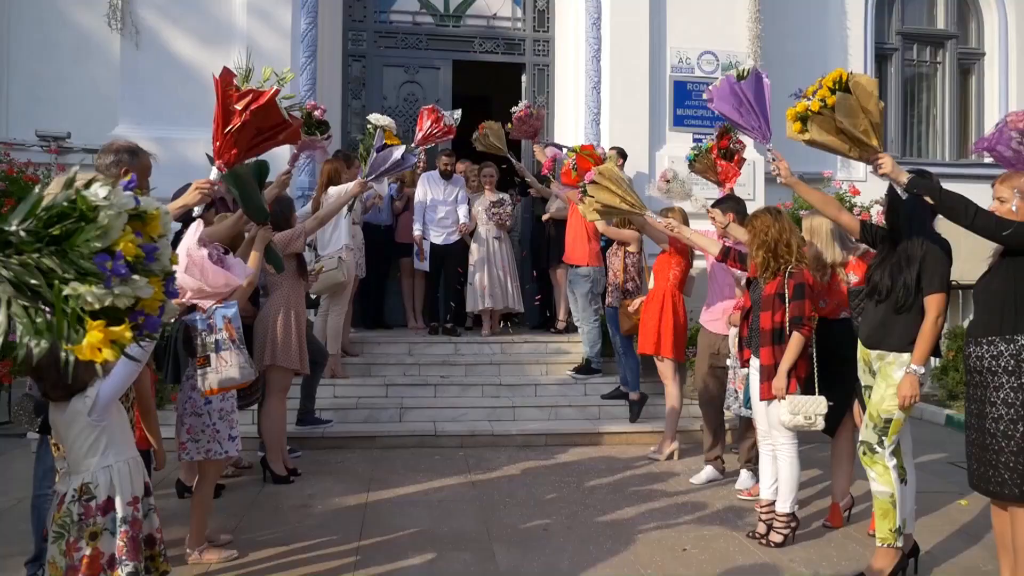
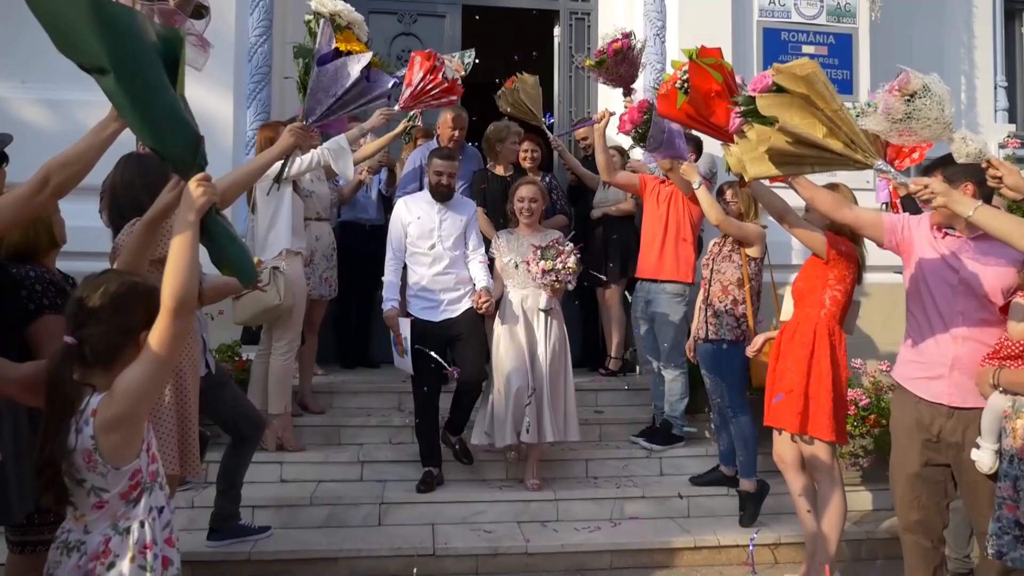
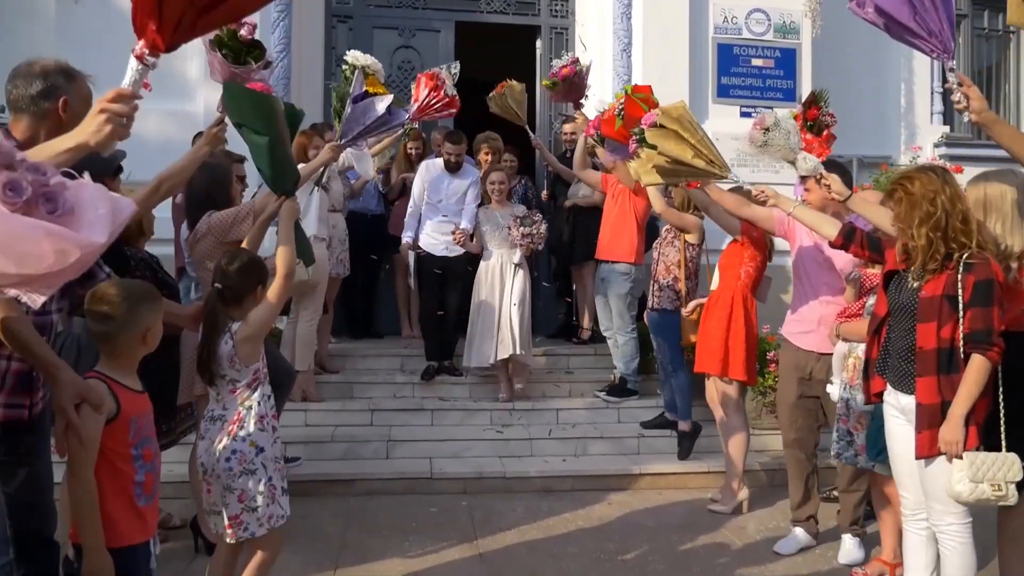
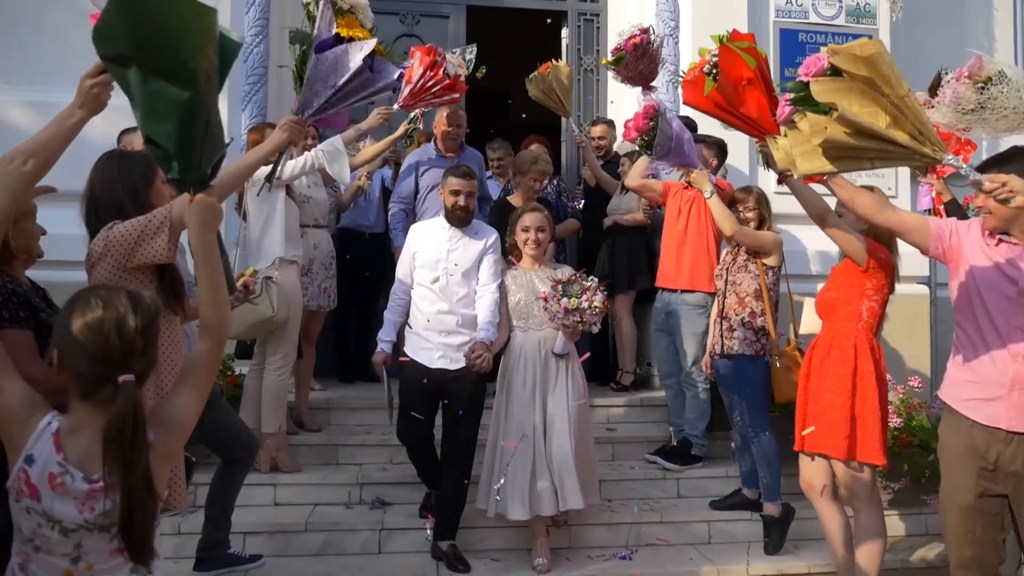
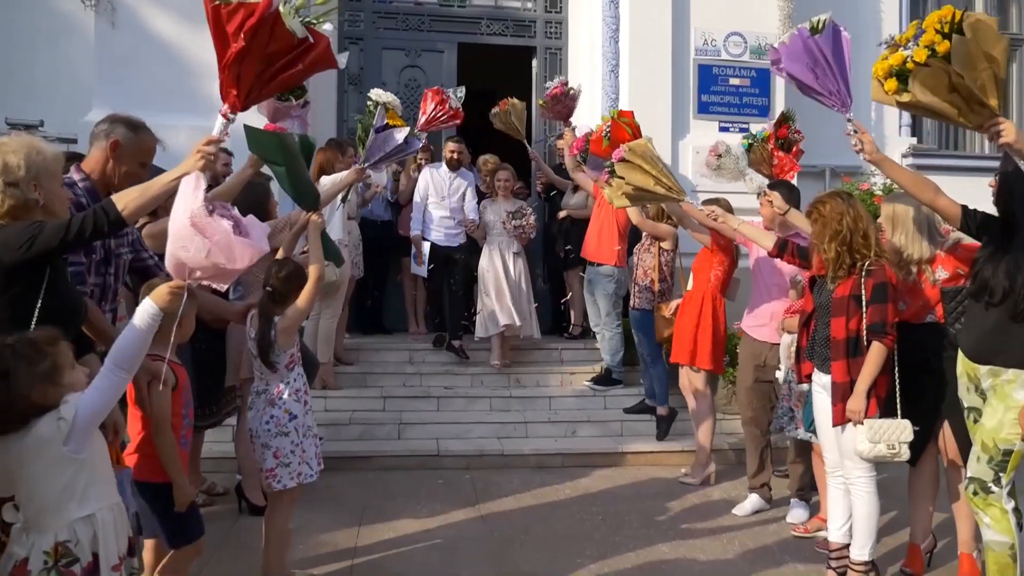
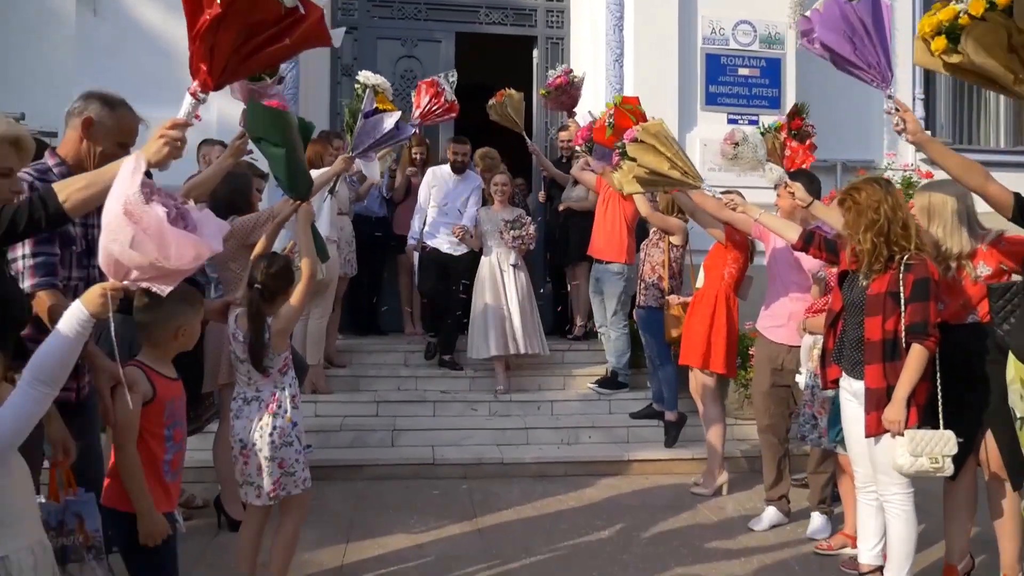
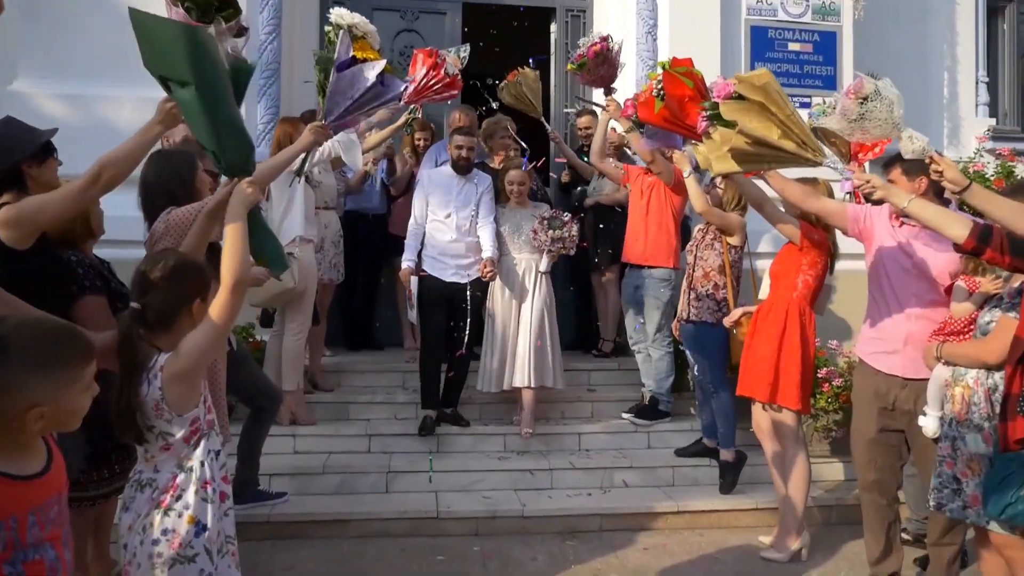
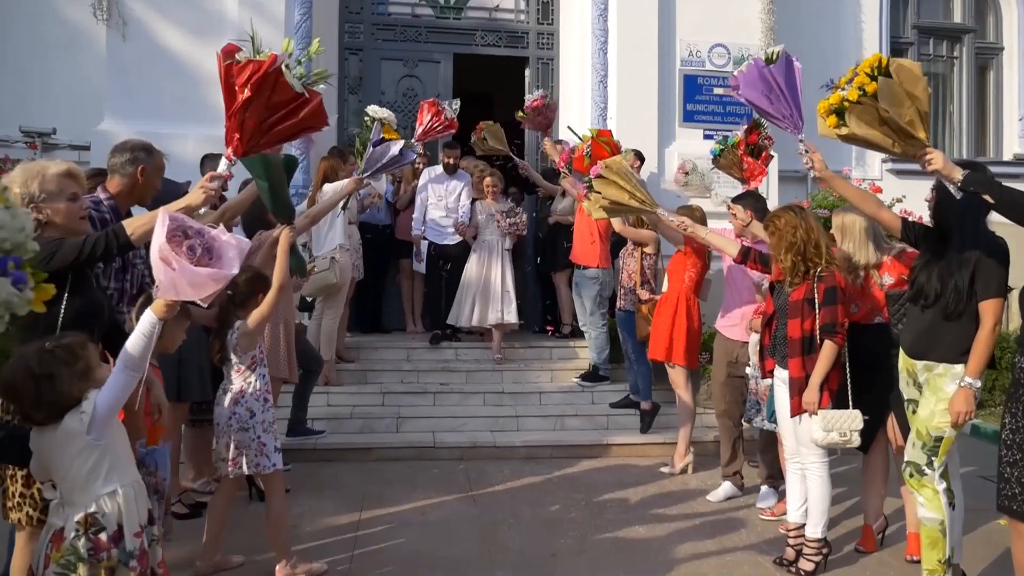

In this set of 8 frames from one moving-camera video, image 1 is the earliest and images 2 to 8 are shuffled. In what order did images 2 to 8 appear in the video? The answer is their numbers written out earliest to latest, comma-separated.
8, 5, 6, 3, 7, 2, 4
